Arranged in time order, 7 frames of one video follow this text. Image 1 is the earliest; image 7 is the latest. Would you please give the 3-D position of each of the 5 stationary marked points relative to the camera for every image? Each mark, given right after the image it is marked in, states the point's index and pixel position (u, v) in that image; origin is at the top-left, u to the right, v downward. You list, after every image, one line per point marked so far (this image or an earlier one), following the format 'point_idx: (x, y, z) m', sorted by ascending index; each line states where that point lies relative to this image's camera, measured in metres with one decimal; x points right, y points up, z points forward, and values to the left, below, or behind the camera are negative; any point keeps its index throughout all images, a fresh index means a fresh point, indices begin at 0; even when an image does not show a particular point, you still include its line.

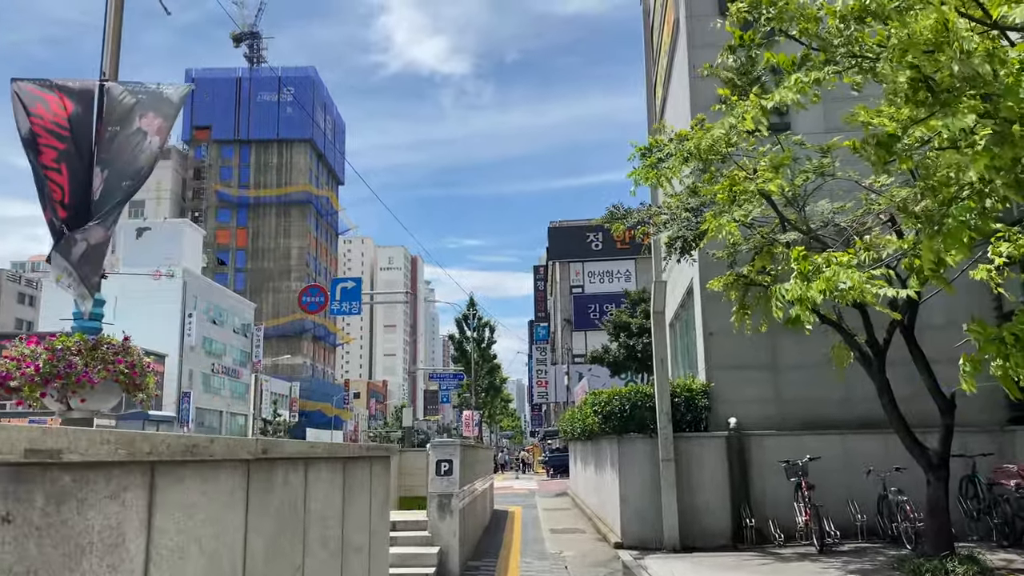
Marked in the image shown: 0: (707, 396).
0: (+3.0, -1.7, +12.8) m
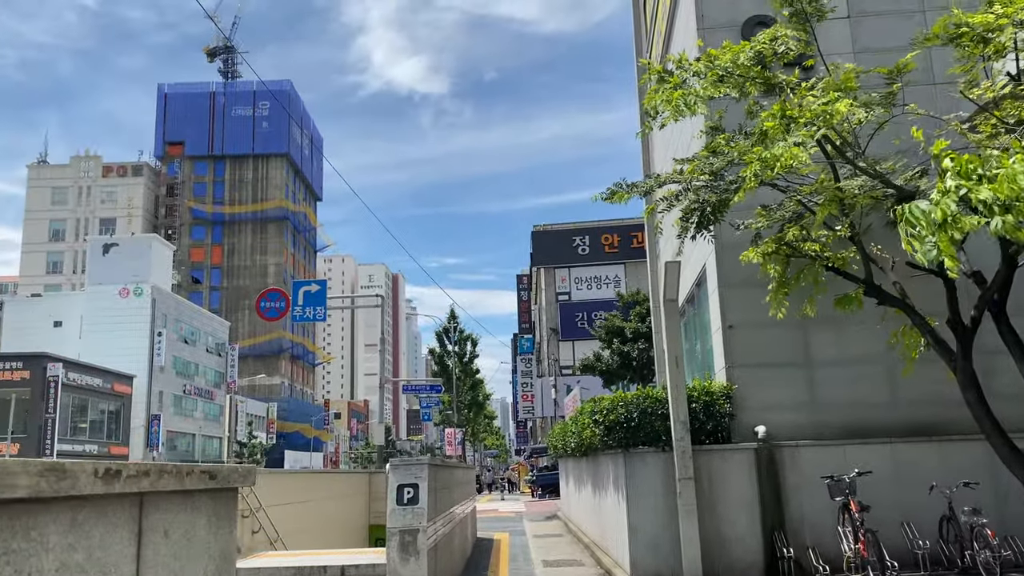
0: (+2.8, -1.5, +10.7) m
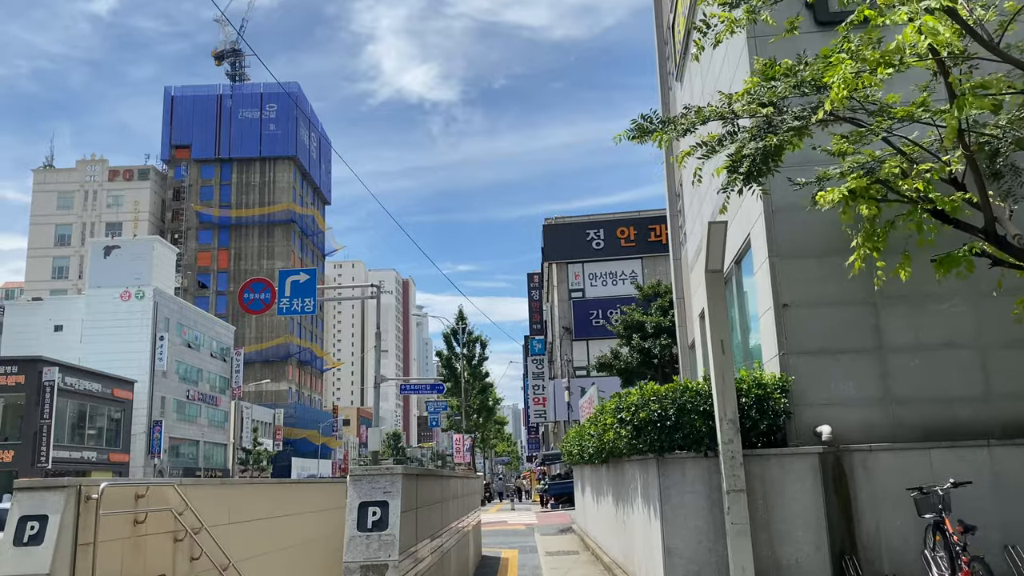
0: (+2.9, -1.1, +8.8) m
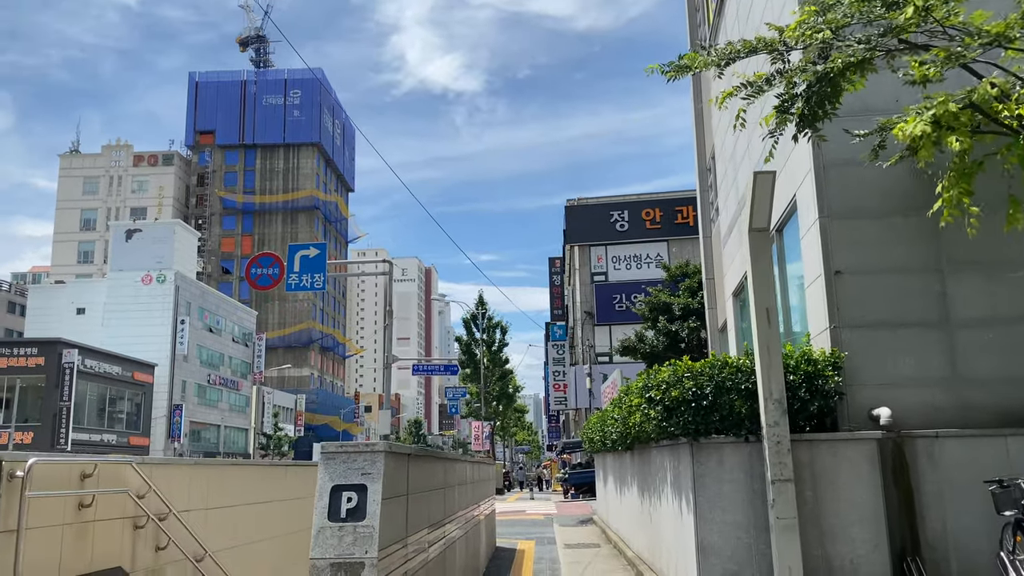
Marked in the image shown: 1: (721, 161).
0: (+3.0, -0.8, +7.7) m
1: (+3.9, +2.4, +15.3) m
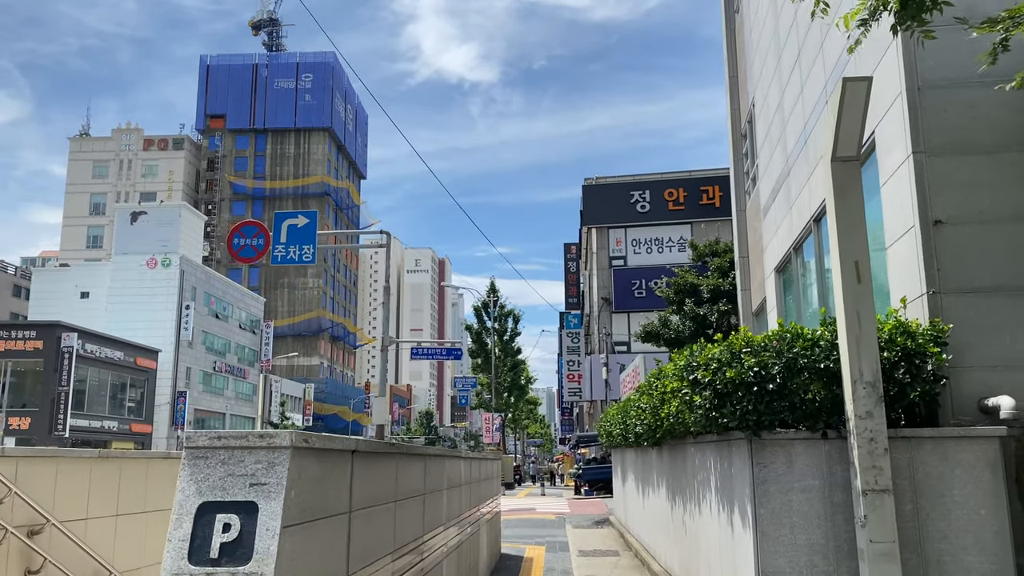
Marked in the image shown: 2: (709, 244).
0: (+3.1, -0.5, +5.9) m
1: (+4.1, +2.7, +13.5) m
2: (+4.5, +1.0, +19.2) m
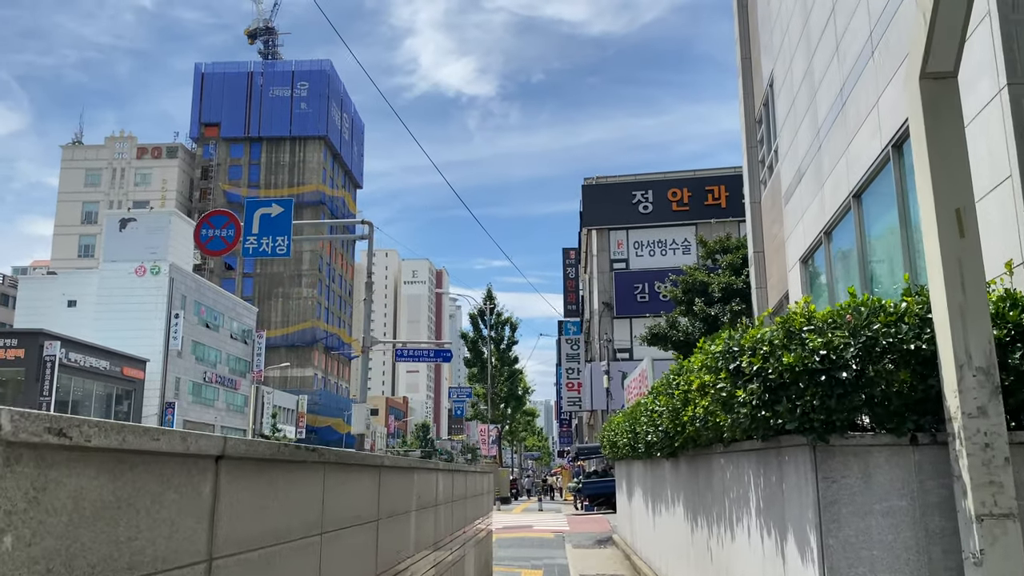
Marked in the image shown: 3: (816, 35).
0: (+3.0, -0.2, +4.6) m
1: (+4.0, +2.8, +12.2) m
2: (+4.4, +1.0, +17.9) m
3: (+3.7, +3.1, +10.0) m
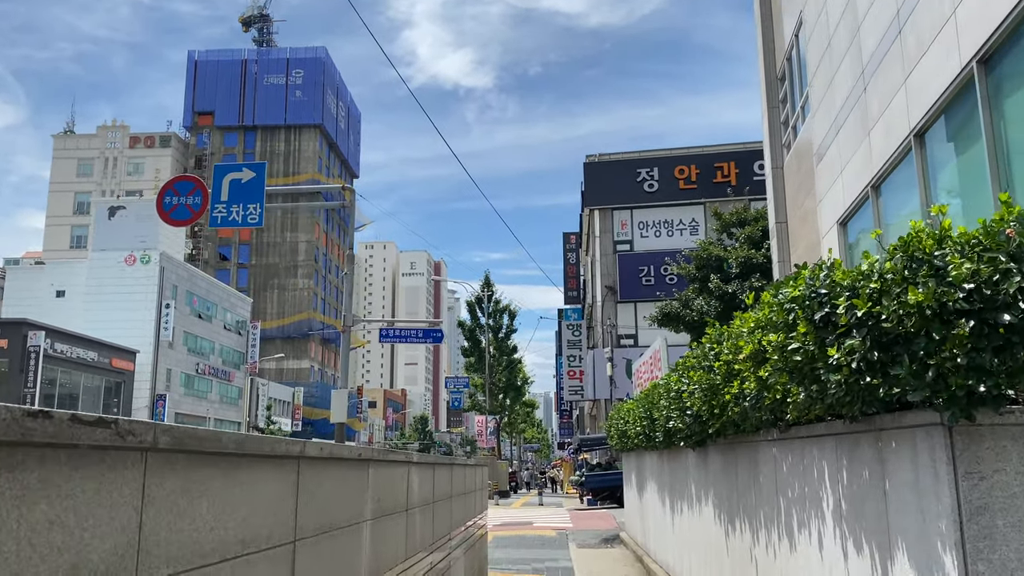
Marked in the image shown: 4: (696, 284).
0: (+3.0, +0.1, +3.2) m
1: (+4.0, +3.2, +10.8) m
2: (+4.4, +1.5, +16.5) m
3: (+3.6, +3.4, +8.6) m
4: (+3.5, +0.1, +15.7) m
